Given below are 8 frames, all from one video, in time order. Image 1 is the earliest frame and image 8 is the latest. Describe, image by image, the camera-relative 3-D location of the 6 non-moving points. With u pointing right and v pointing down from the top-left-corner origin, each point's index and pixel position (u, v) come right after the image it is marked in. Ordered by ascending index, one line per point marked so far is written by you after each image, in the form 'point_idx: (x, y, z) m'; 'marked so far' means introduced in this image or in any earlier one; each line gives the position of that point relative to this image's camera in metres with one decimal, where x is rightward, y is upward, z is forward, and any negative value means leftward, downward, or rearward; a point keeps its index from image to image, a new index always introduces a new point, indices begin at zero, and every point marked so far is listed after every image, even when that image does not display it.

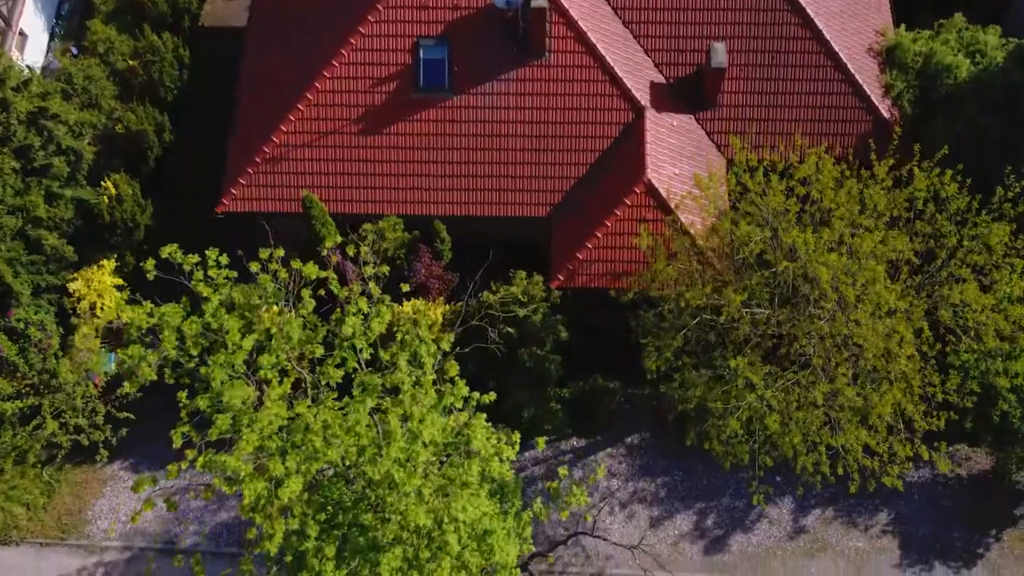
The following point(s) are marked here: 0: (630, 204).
0: (+2.3, +1.7, +17.8) m
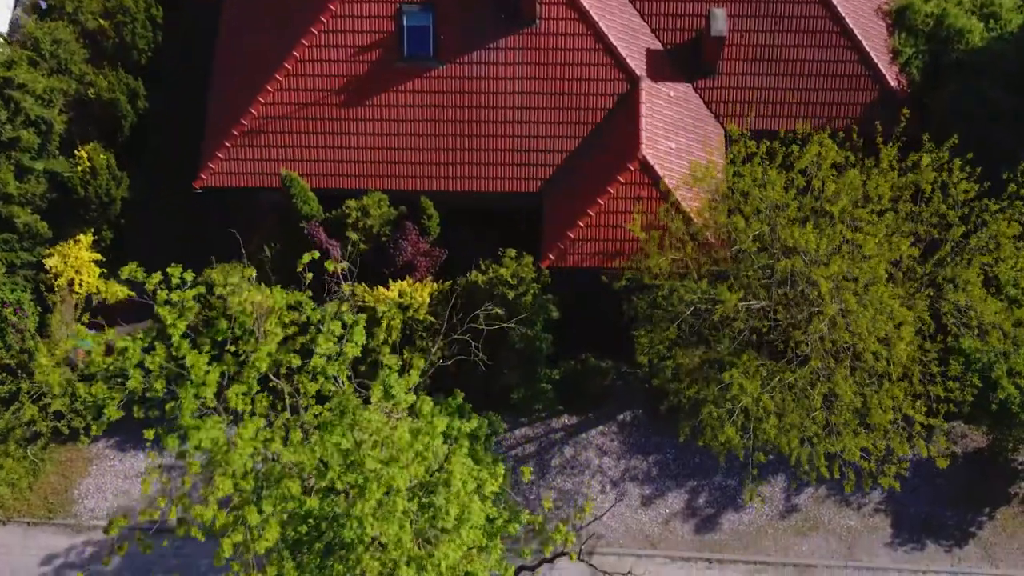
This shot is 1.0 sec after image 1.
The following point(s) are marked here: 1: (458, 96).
0: (+2.1, +2.1, +17.1) m
1: (-1.1, +3.8, +17.7) m
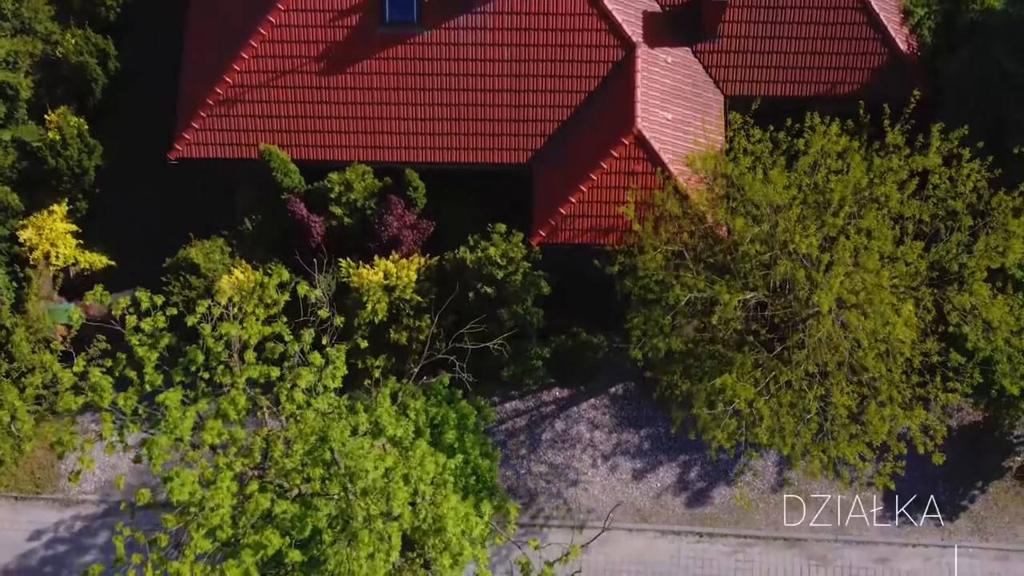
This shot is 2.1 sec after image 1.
0: (+1.9, +2.4, +16.3) m
1: (-1.3, +4.2, +16.8) m
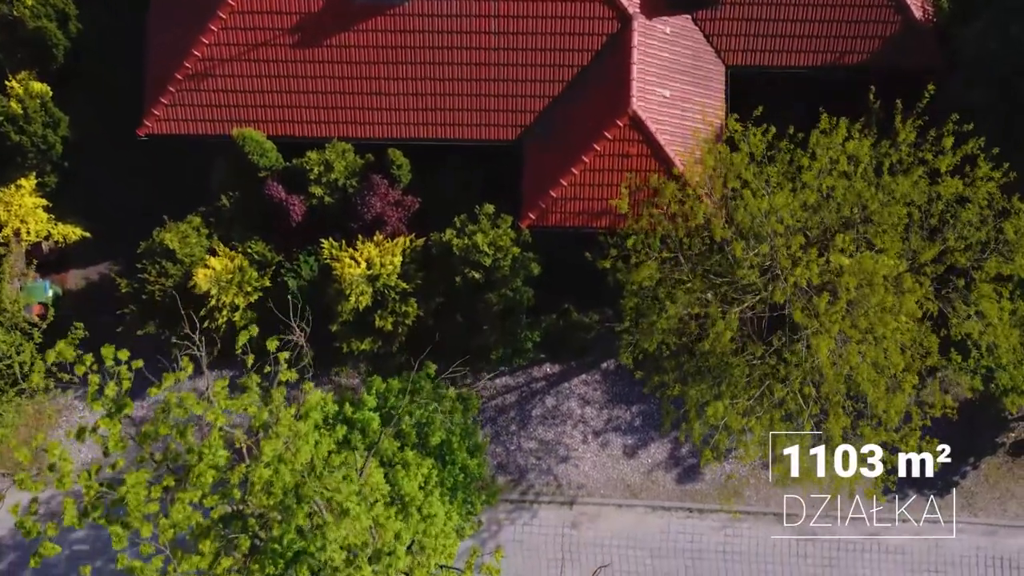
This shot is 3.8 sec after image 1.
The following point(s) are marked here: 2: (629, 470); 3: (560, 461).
0: (+1.7, +2.6, +15.4) m
1: (-1.5, +4.4, +15.7) m
2: (+2.4, -3.8, +18.7) m
3: (+1.0, -3.6, +18.7) m
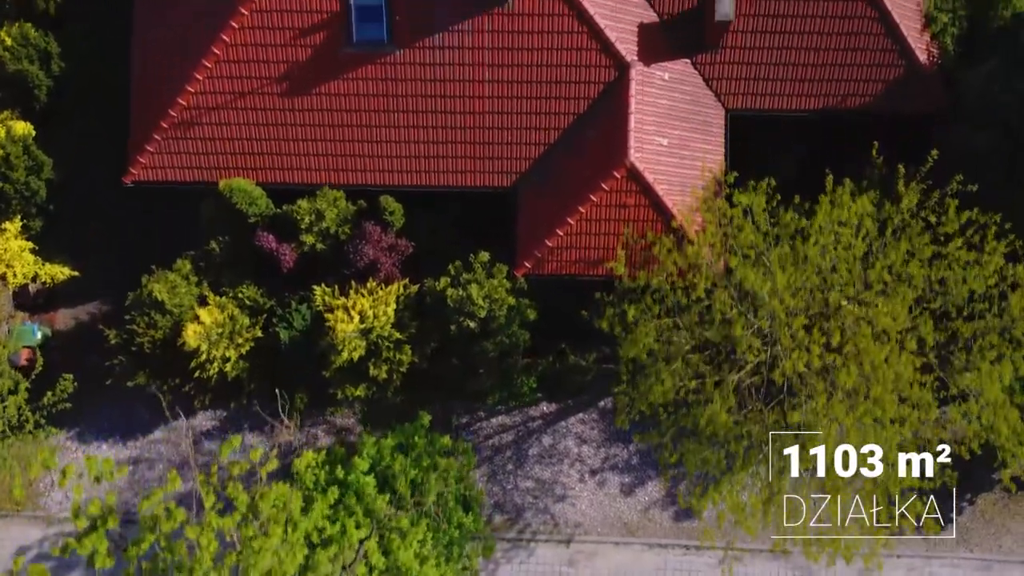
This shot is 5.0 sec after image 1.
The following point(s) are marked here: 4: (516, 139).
0: (+1.6, +1.6, +15.1) m
1: (-1.6, +3.5, +15.3) m
2: (+2.3, -4.6, +18.7) m
3: (+0.9, -4.4, +18.7) m
4: (+0.1, +2.6, +15.8) m
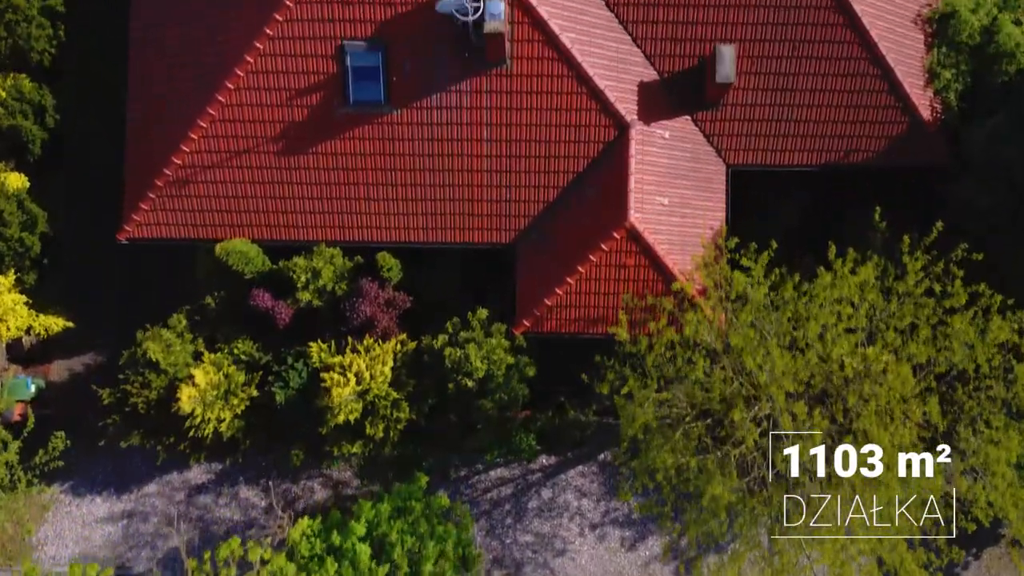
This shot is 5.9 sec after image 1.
0: (+1.6, +0.6, +14.9) m
1: (-1.6, +2.4, +15.1) m
2: (+2.3, -5.6, +18.4) m
3: (+0.9, -5.4, +18.4) m
4: (0.0, +1.6, +15.6) m
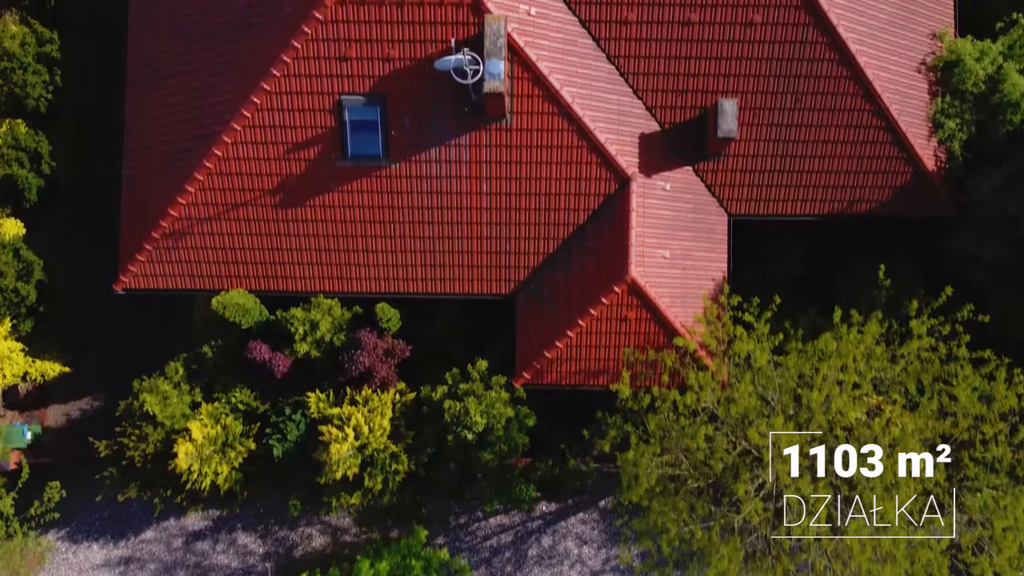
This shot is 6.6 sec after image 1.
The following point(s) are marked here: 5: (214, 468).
0: (+1.6, -0.3, +14.8) m
1: (-1.6, +1.5, +14.9) m
2: (+2.3, -6.5, +18.3) m
3: (+0.9, -6.3, +18.2) m
4: (0.0, +0.7, +15.4) m
5: (-5.3, -3.2, +16.0) m
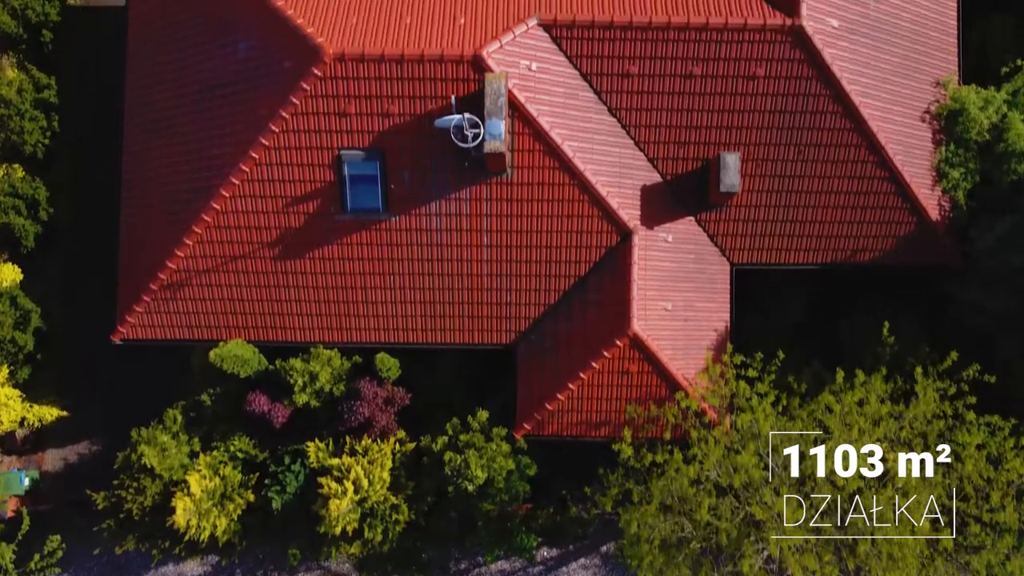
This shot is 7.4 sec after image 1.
0: (+1.6, -1.2, +14.6) m
1: (-1.6, +0.7, +14.8) m
2: (+2.3, -7.4, +18.1) m
3: (+0.9, -7.2, +18.1) m
4: (+0.1, -0.2, +15.3) m
5: (-5.3, -4.1, +15.9) m
